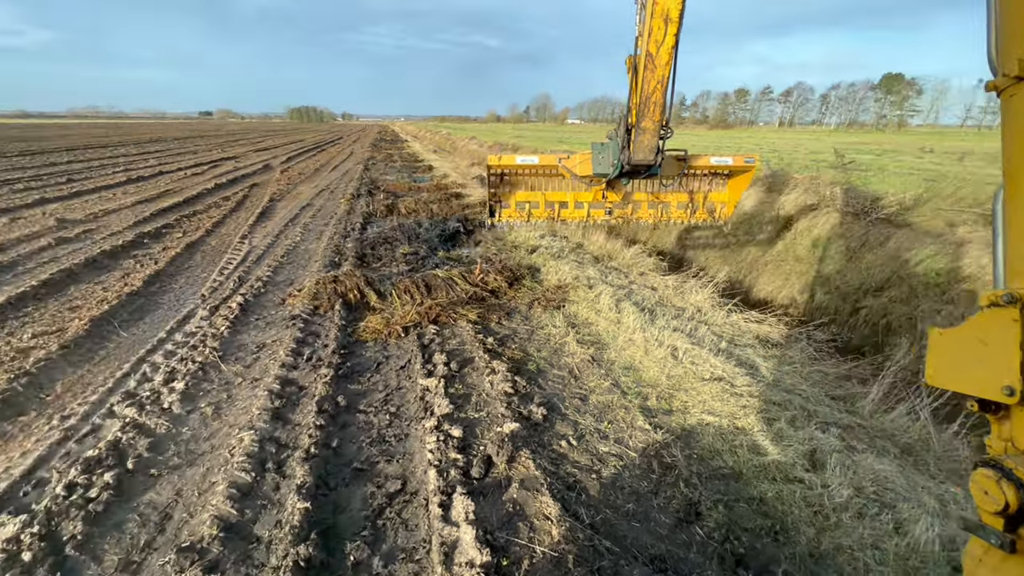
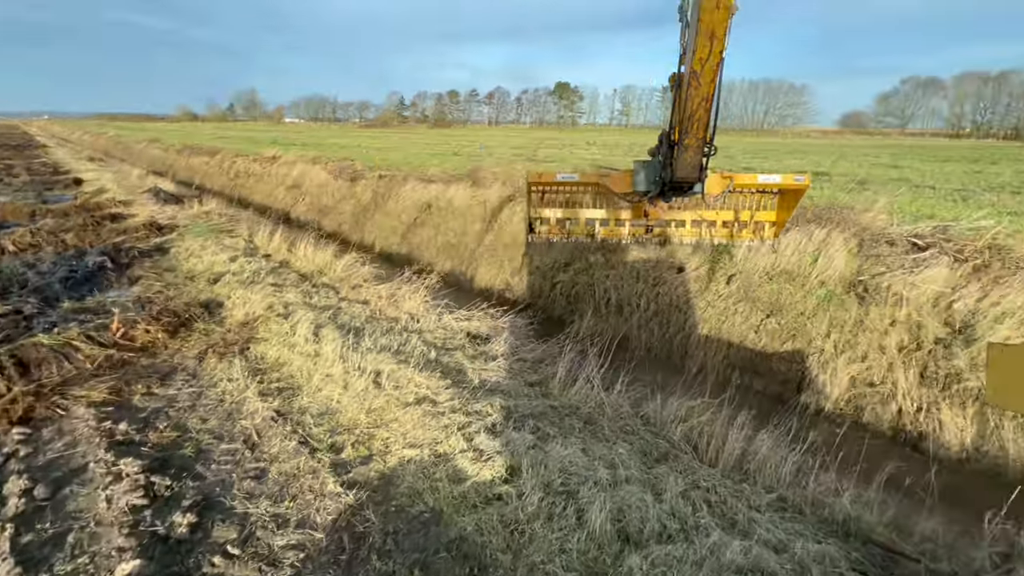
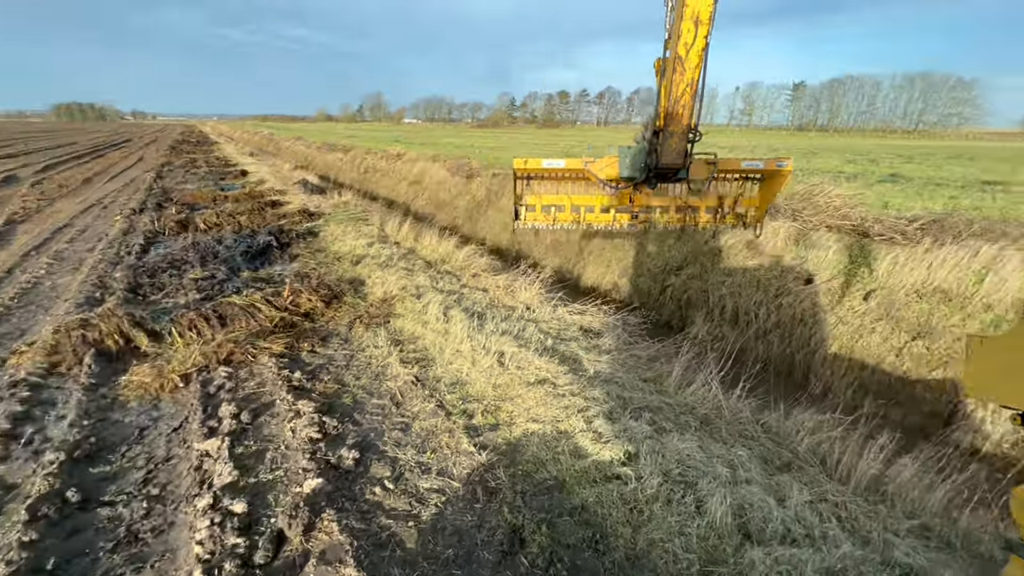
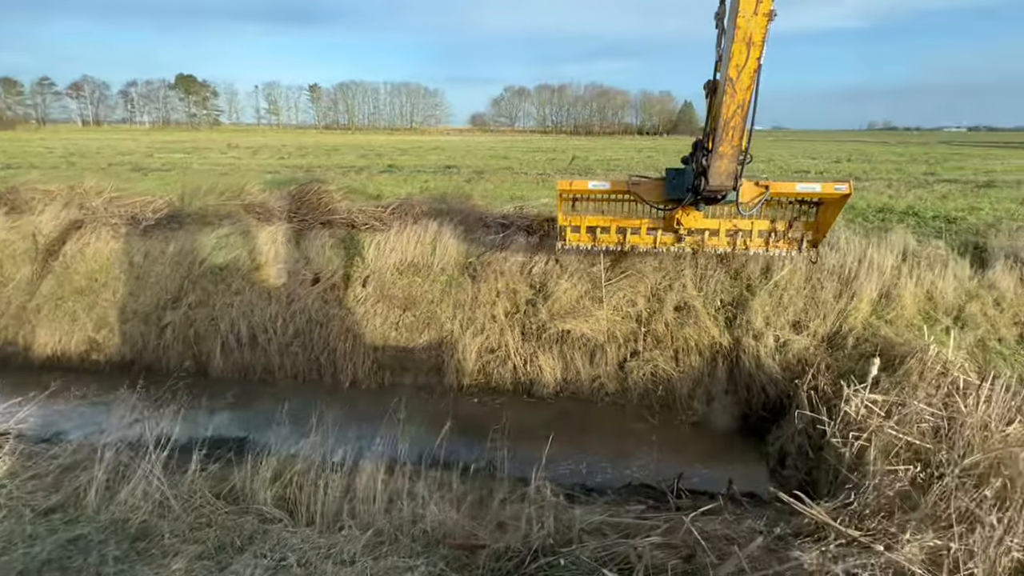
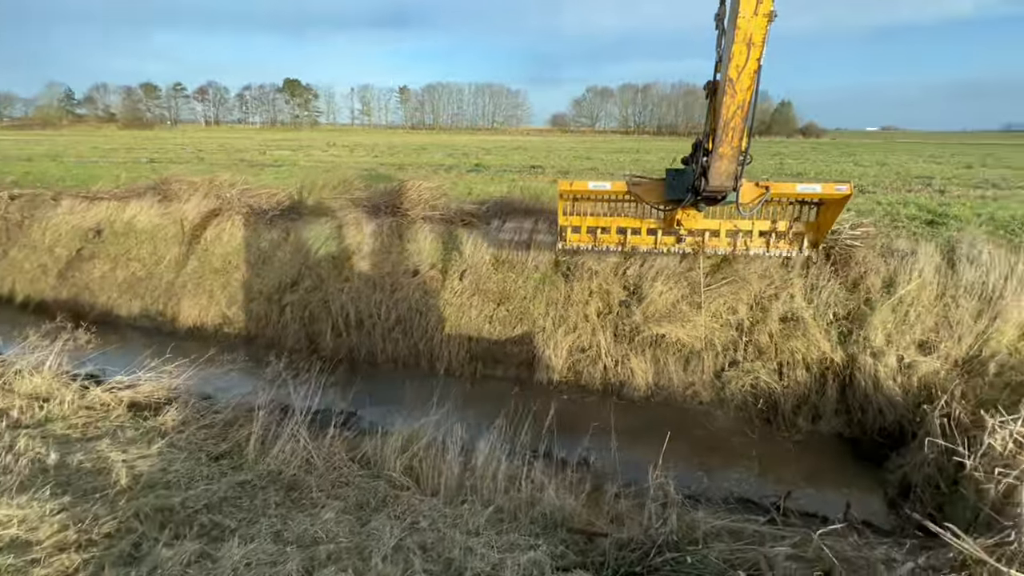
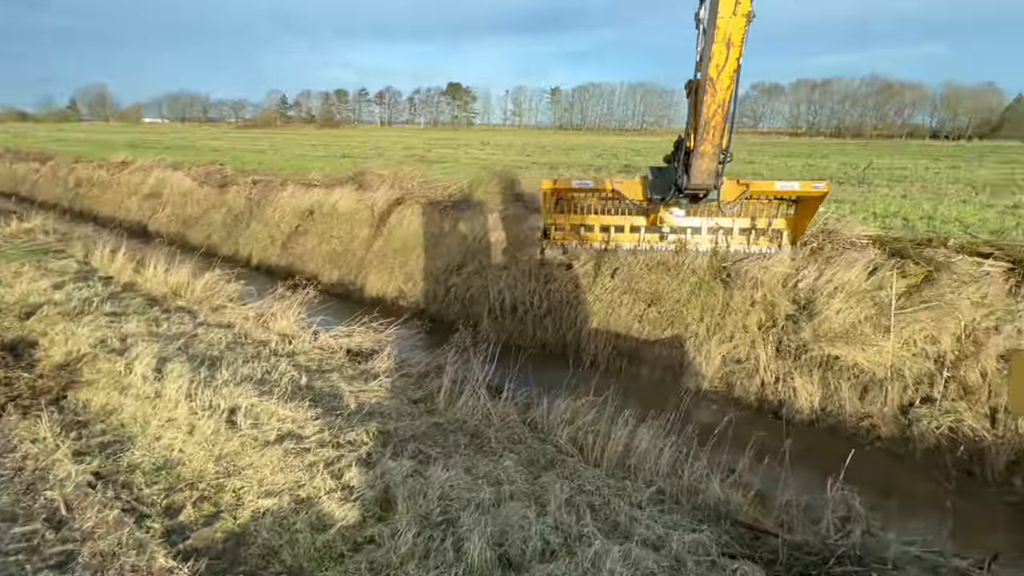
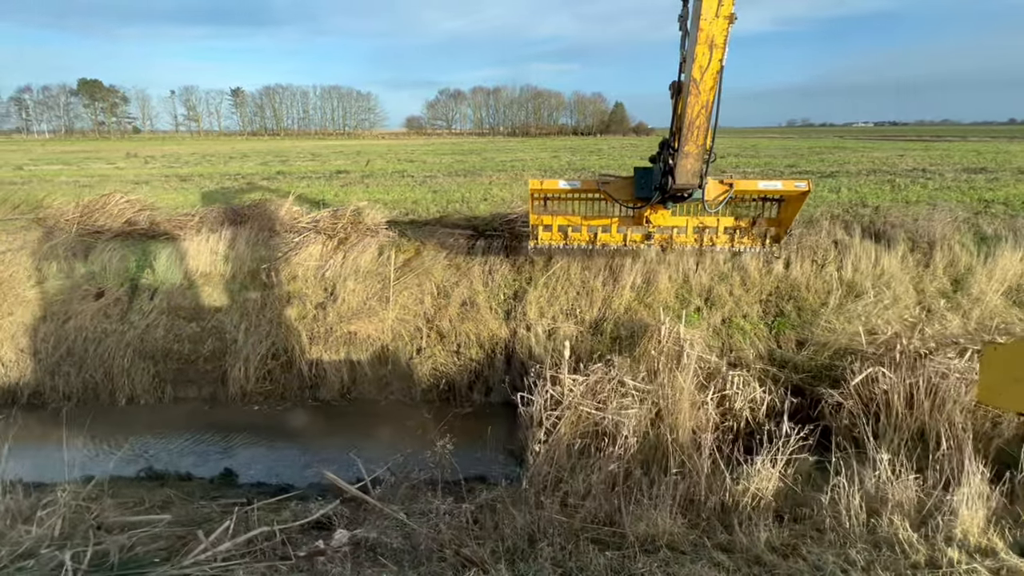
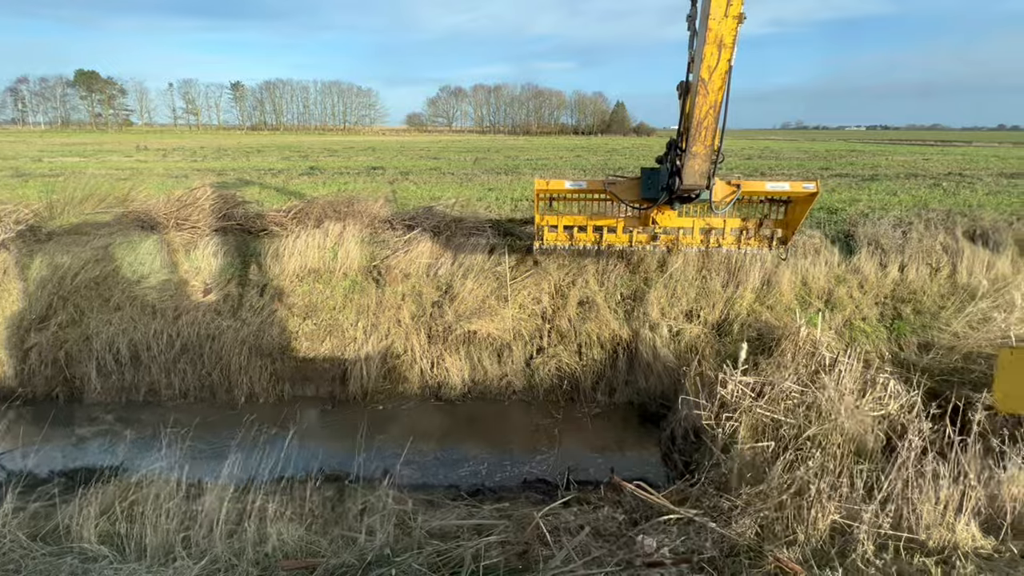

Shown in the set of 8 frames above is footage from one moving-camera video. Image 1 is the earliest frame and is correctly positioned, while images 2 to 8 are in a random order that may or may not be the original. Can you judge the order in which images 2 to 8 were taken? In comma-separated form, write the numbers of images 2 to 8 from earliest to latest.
3, 2, 6, 5, 4, 8, 7
